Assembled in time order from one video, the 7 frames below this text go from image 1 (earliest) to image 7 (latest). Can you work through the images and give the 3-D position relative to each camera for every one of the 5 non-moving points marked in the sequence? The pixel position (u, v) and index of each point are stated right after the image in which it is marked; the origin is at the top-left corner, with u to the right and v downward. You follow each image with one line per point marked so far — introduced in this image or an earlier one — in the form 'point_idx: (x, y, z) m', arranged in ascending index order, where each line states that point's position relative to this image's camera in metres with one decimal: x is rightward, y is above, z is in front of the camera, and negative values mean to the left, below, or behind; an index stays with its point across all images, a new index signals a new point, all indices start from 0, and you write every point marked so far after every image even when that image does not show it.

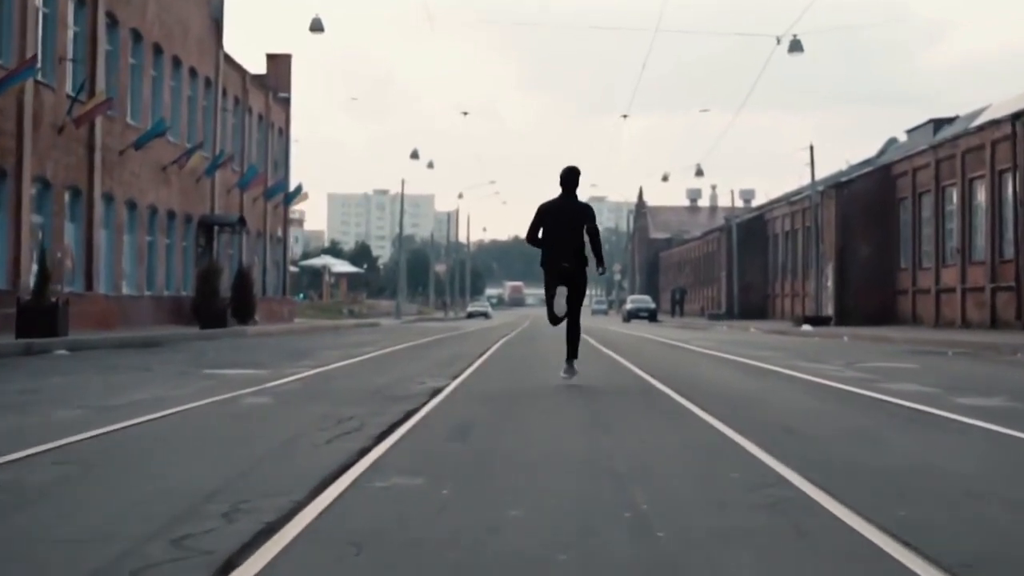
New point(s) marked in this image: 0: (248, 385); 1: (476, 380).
0: (-3.3, -1.2, +16.6) m
1: (-0.5, -1.2, +18.0) m
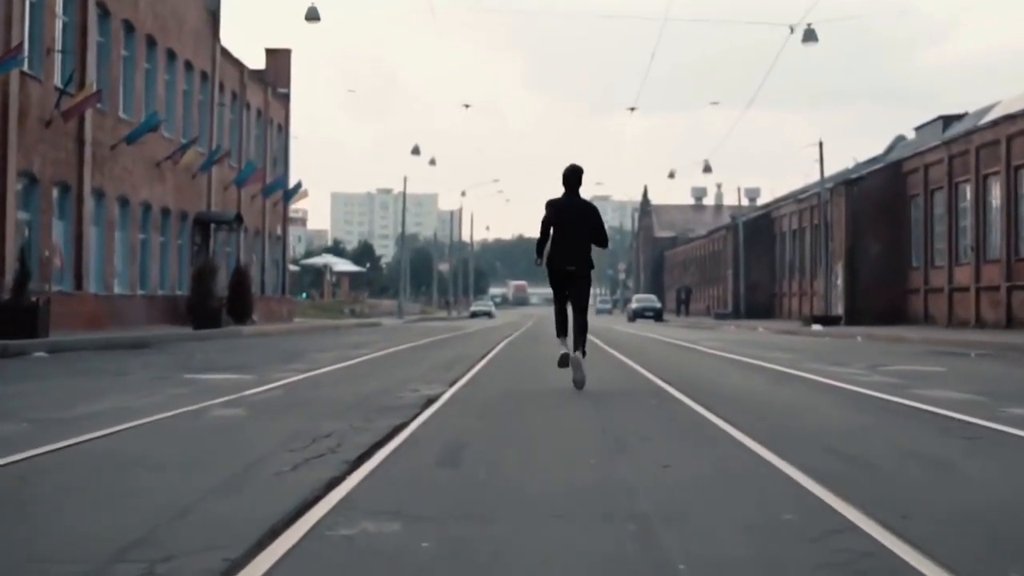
0: (-3.2, -1.2, +15.2) m
1: (-0.5, -1.1, +16.6) m
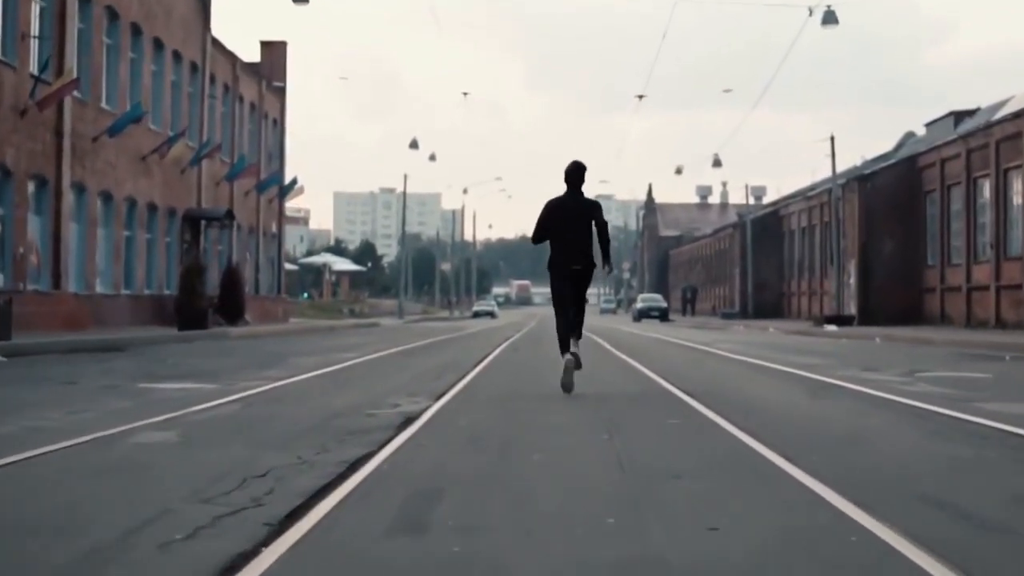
0: (-3.3, -1.1, +13.1) m
1: (-0.5, -1.1, +14.5) m
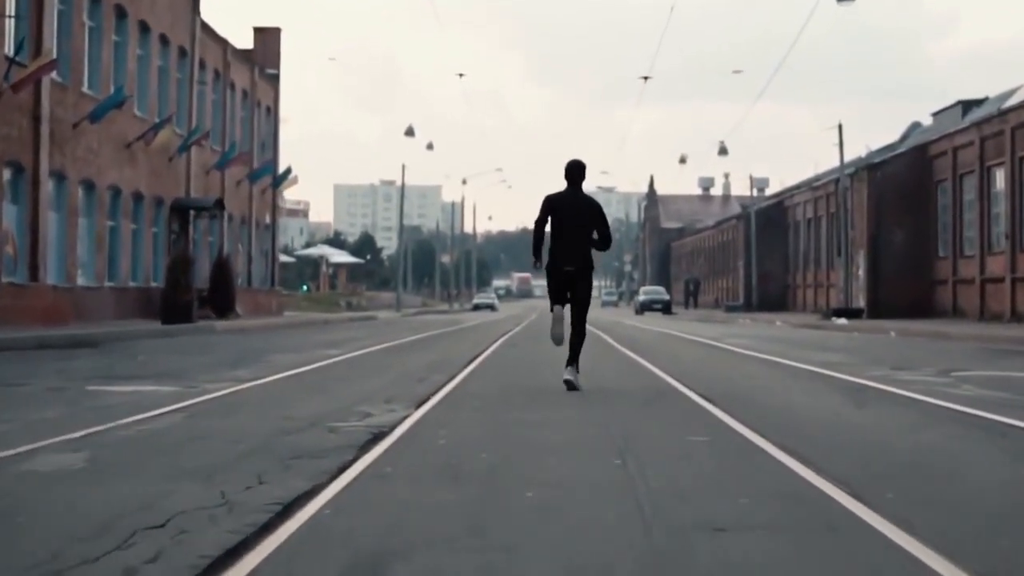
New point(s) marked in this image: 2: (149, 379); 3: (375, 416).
0: (-3.3, -1.1, +11.4) m
1: (-0.6, -1.0, +12.7) m
2: (-4.3, -1.1, +16.1) m
3: (-1.0, -1.0, +10.2) m
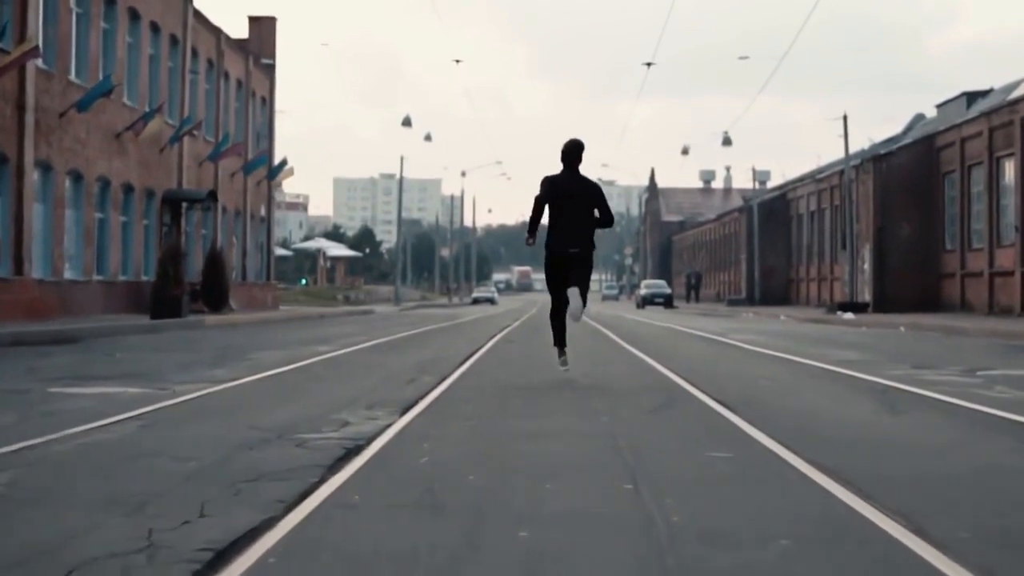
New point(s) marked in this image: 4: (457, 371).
0: (-3.4, -1.0, +10.3) m
1: (-0.6, -1.0, +11.6) m
2: (-4.3, -1.0, +15.0) m
3: (-1.1, -0.9, +9.1) m
4: (-0.6, -1.0, +15.6) m
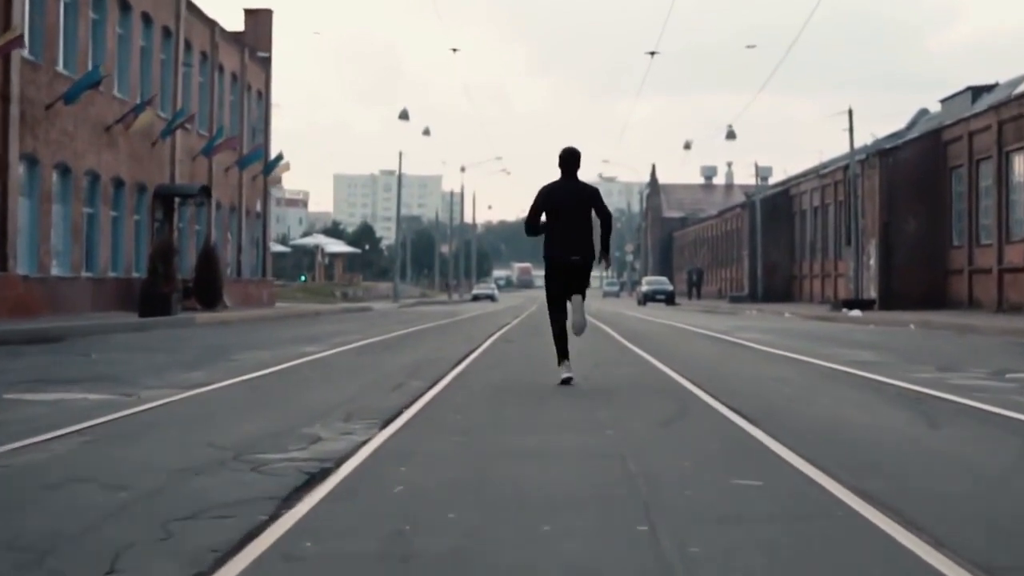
0: (-3.4, -1.0, +9.2) m
1: (-0.6, -0.9, +10.6) m
2: (-4.4, -1.0, +14.0) m
3: (-1.1, -0.9, +8.1) m
4: (-0.7, -0.9, +14.5) m
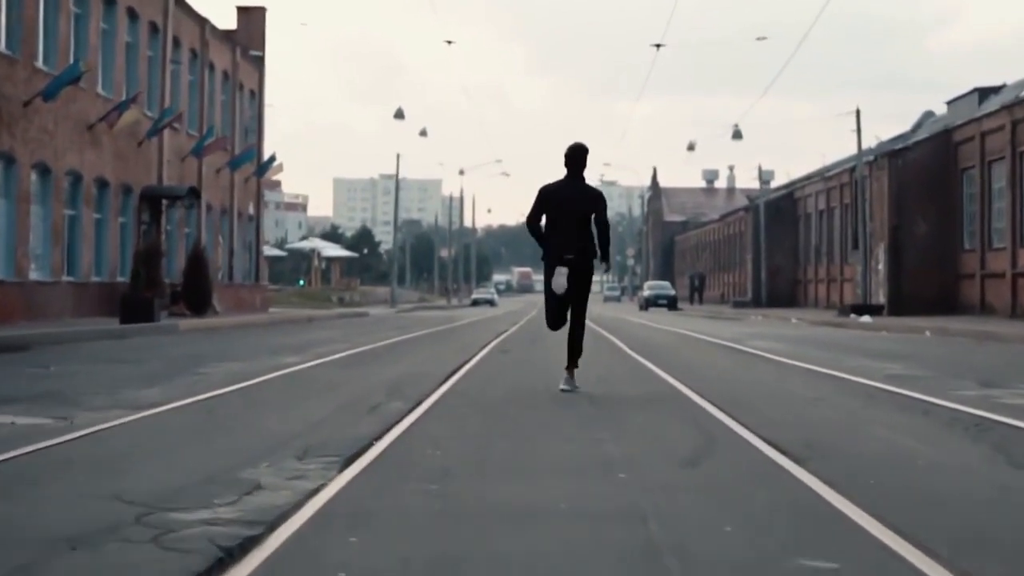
0: (-3.4, -1.0, +7.6) m
1: (-0.7, -1.0, +8.9) m
2: (-4.4, -1.0, +12.3) m
3: (-1.2, -0.9, +6.4) m
4: (-0.7, -1.0, +12.9) m
